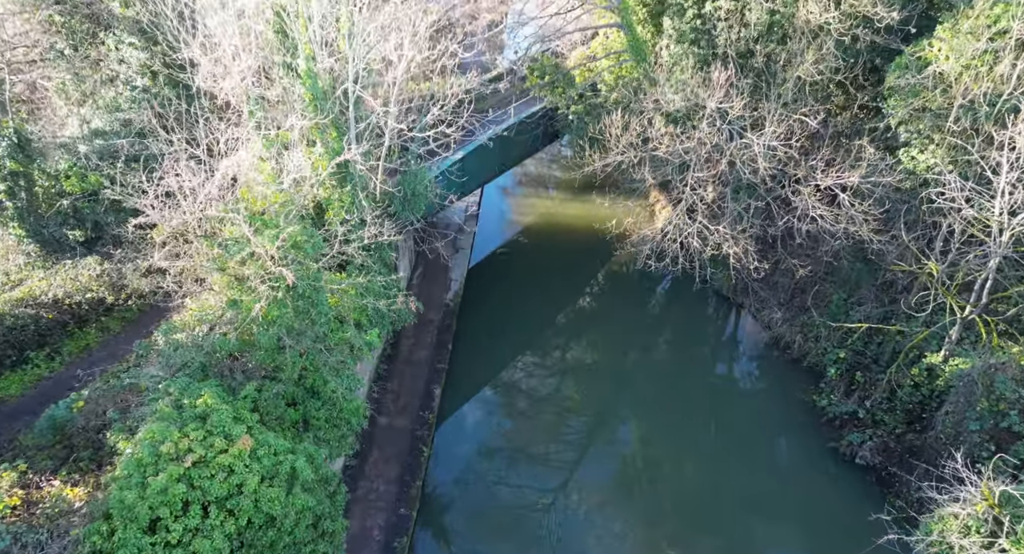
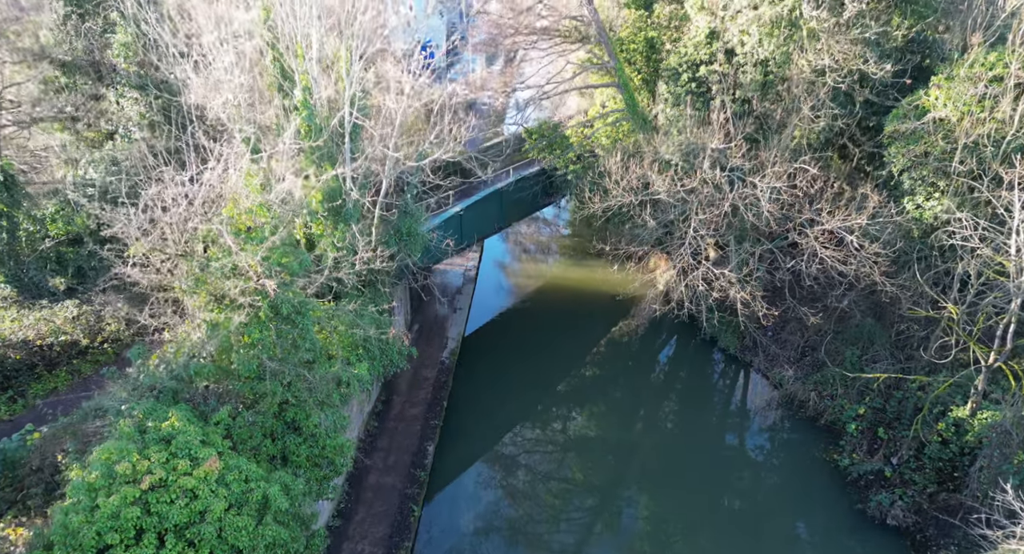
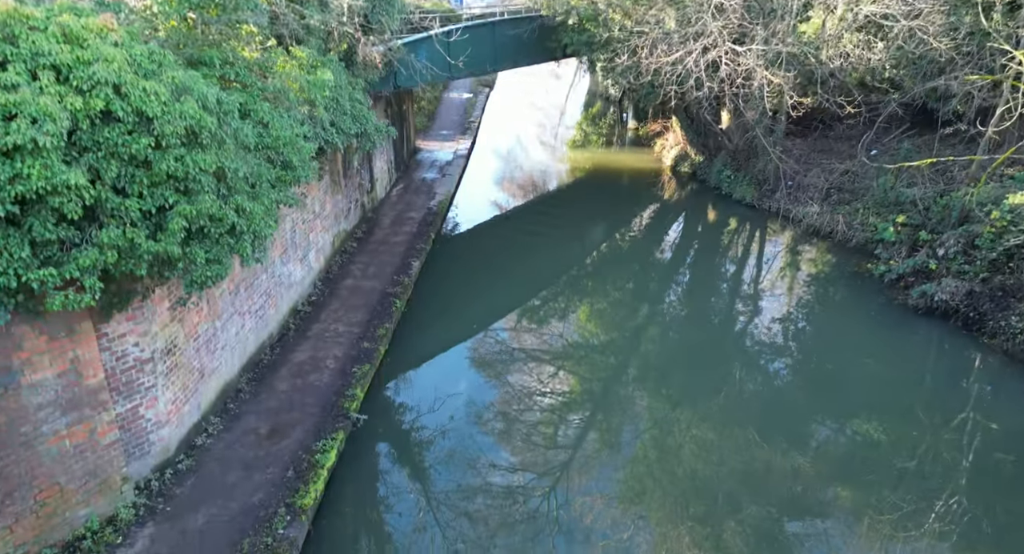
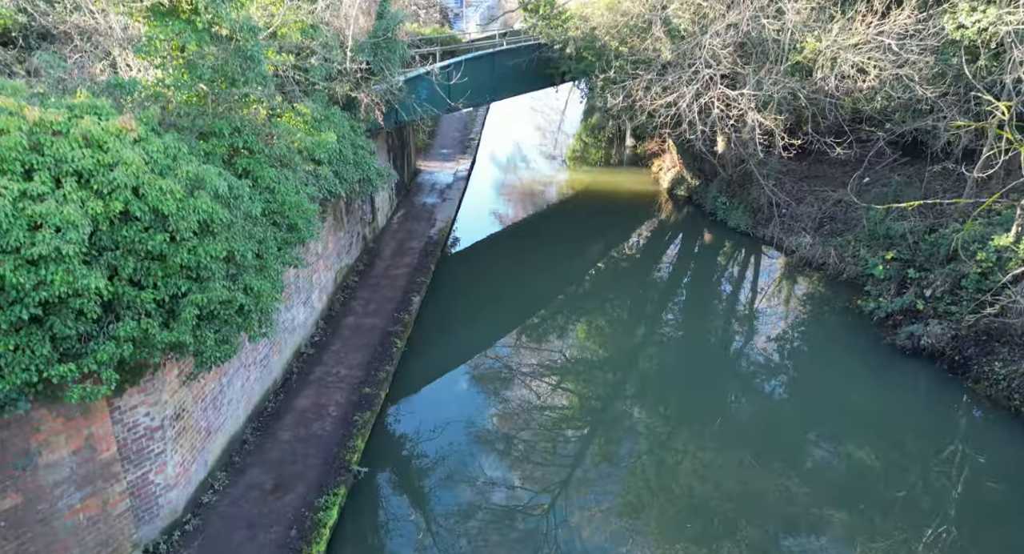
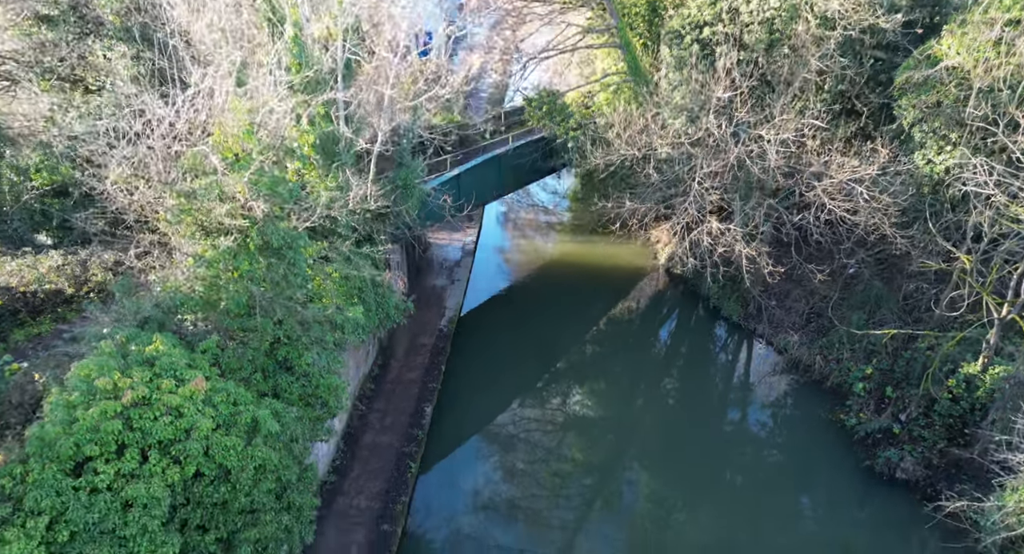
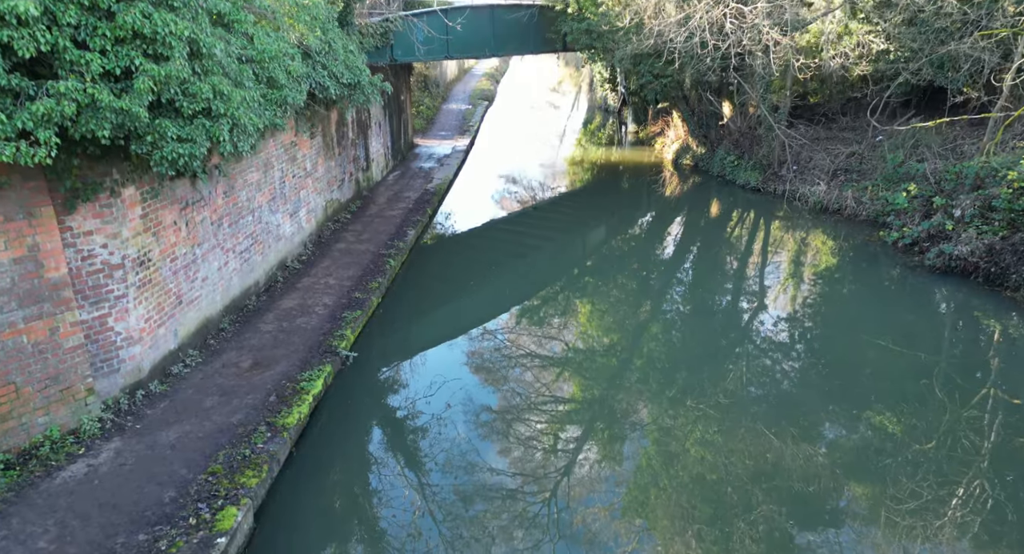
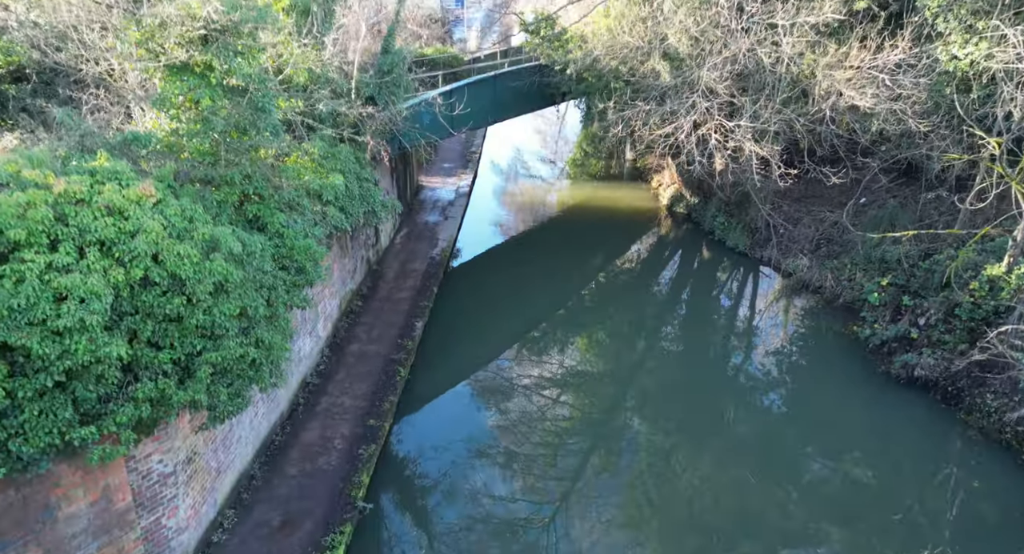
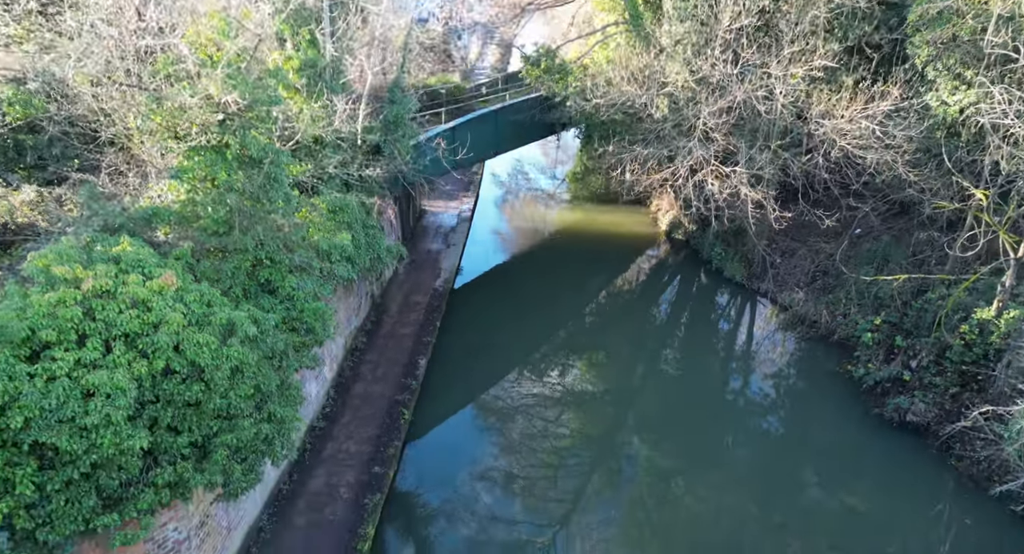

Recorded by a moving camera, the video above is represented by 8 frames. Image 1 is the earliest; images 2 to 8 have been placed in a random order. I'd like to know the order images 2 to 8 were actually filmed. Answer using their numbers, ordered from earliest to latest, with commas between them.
2, 5, 8, 7, 4, 3, 6
